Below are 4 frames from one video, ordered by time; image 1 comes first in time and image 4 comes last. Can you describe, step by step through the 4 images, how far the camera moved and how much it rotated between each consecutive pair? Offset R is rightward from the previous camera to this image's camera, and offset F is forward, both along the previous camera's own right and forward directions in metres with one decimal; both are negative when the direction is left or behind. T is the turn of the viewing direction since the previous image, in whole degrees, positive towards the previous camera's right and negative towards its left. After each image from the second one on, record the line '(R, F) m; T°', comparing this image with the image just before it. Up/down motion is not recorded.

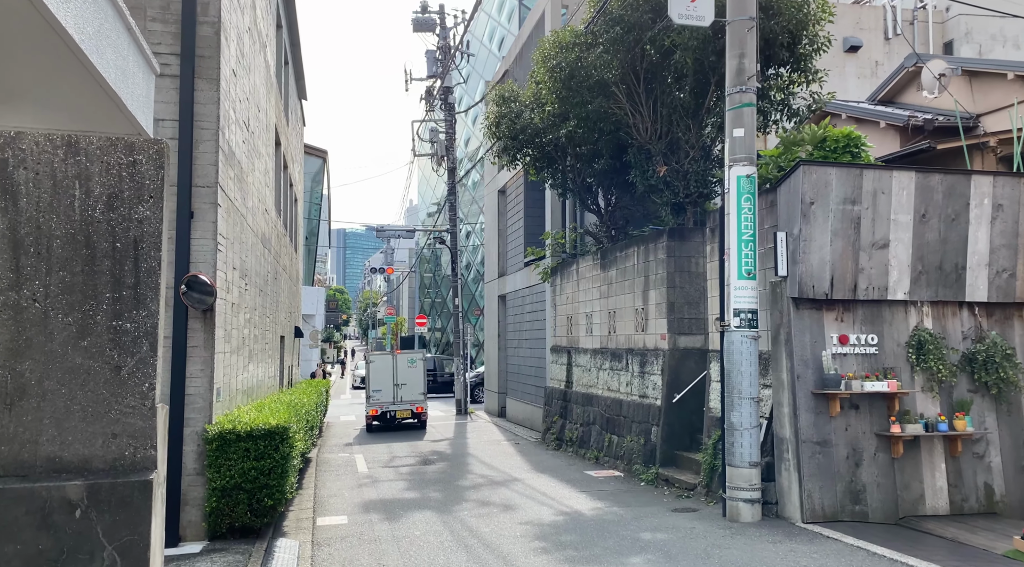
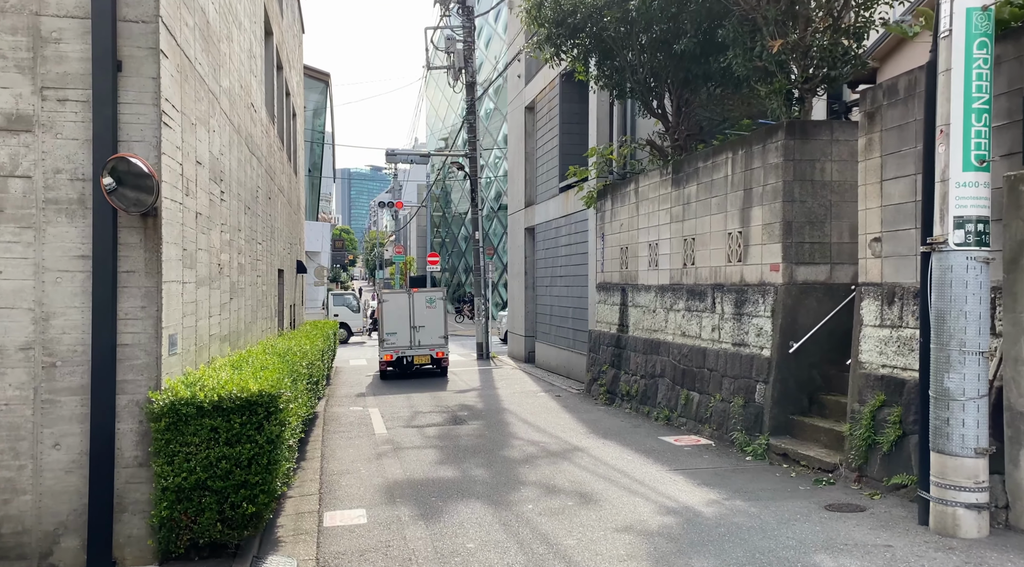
(-0.7, +2.7) m; 0°
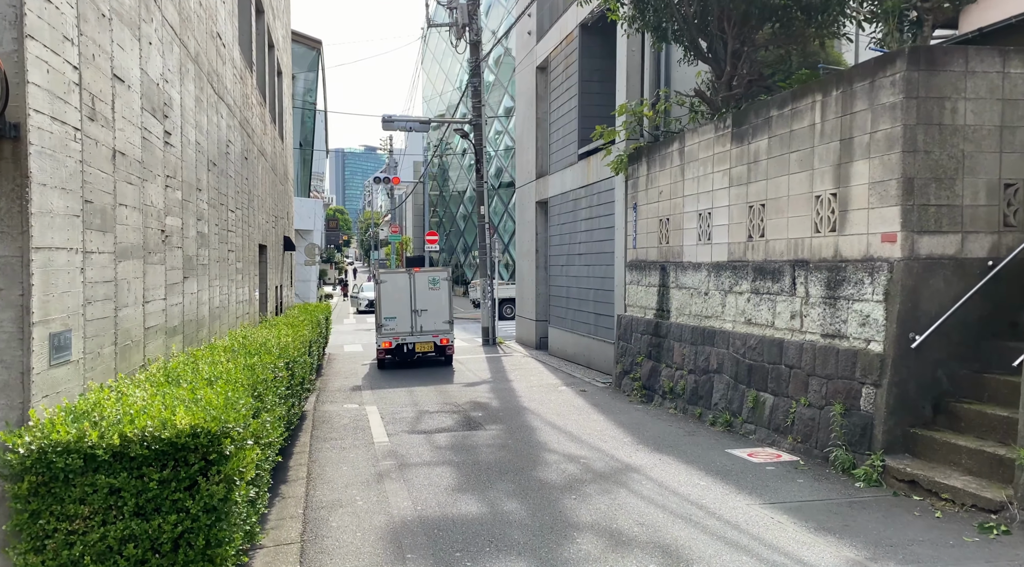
(-0.4, +1.9) m; 0°
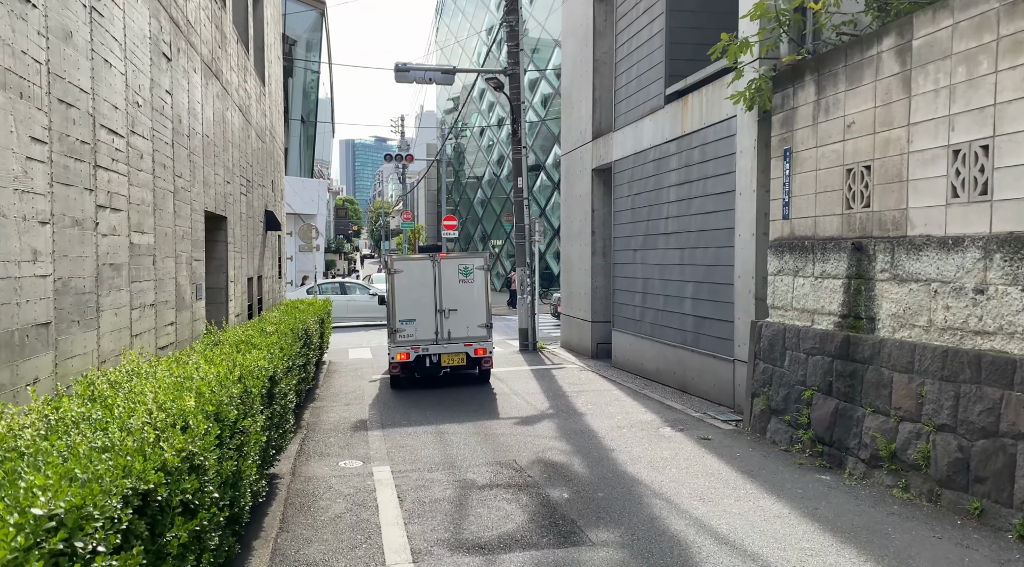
(-0.8, +4.4) m; -1°
